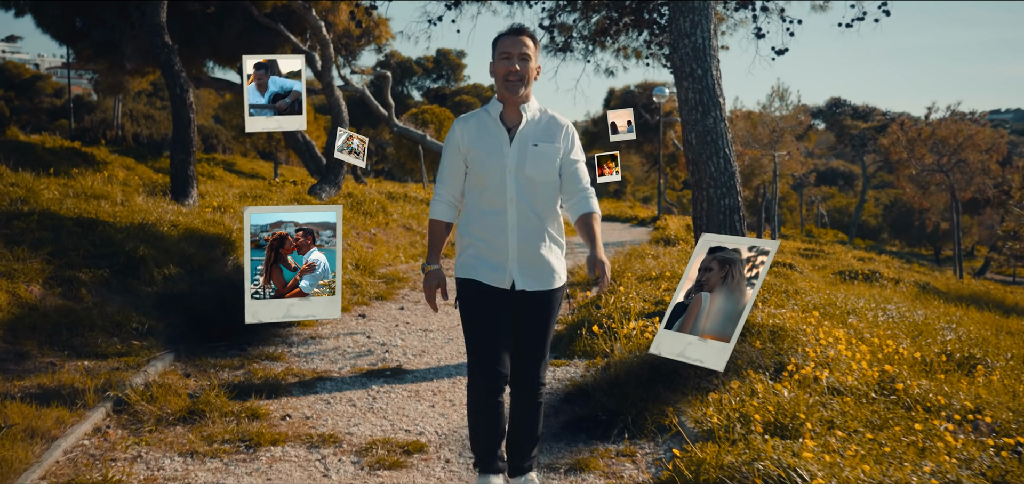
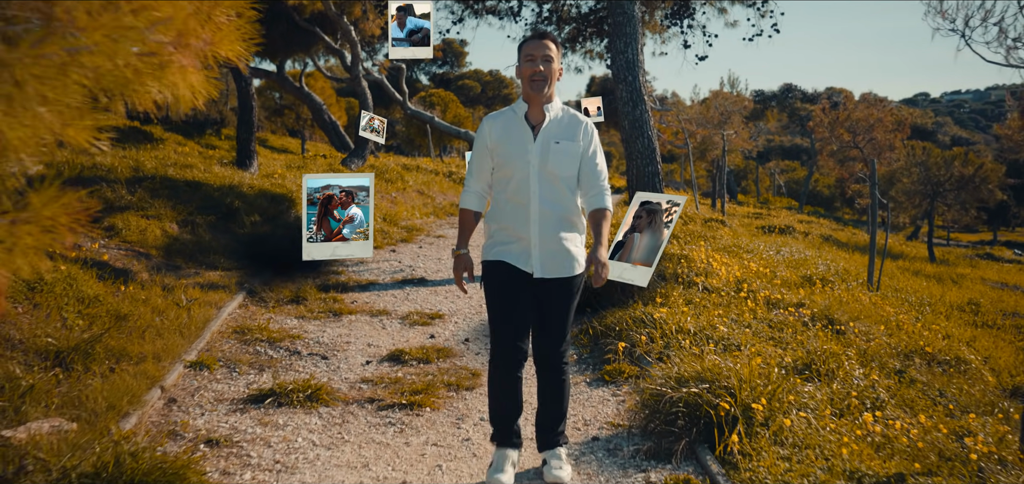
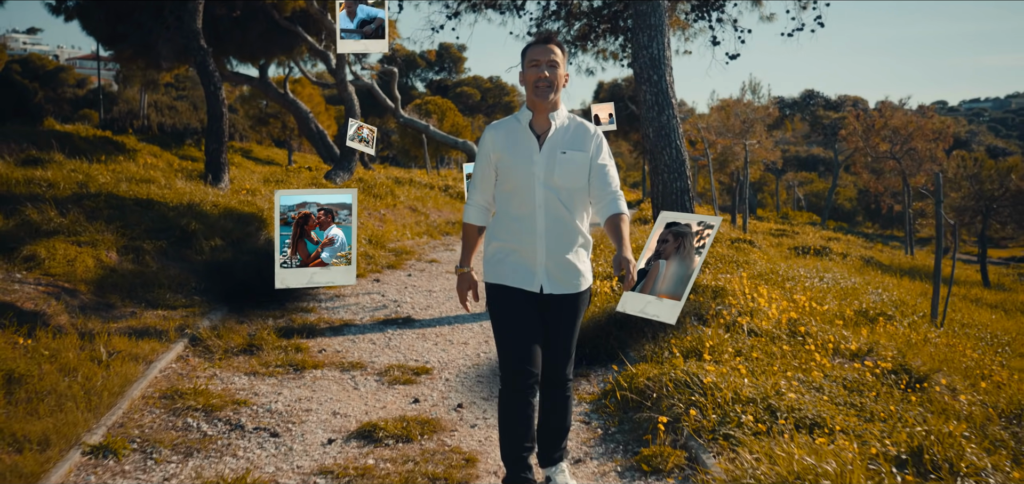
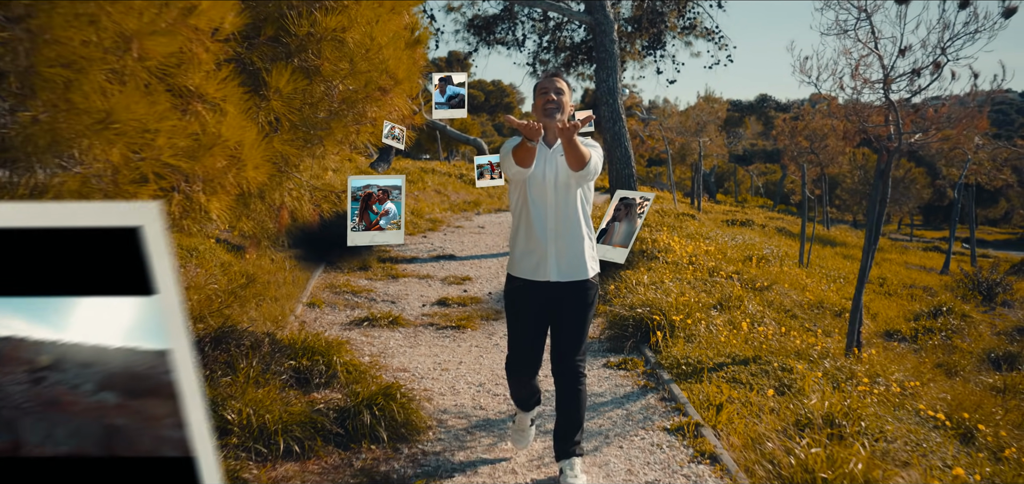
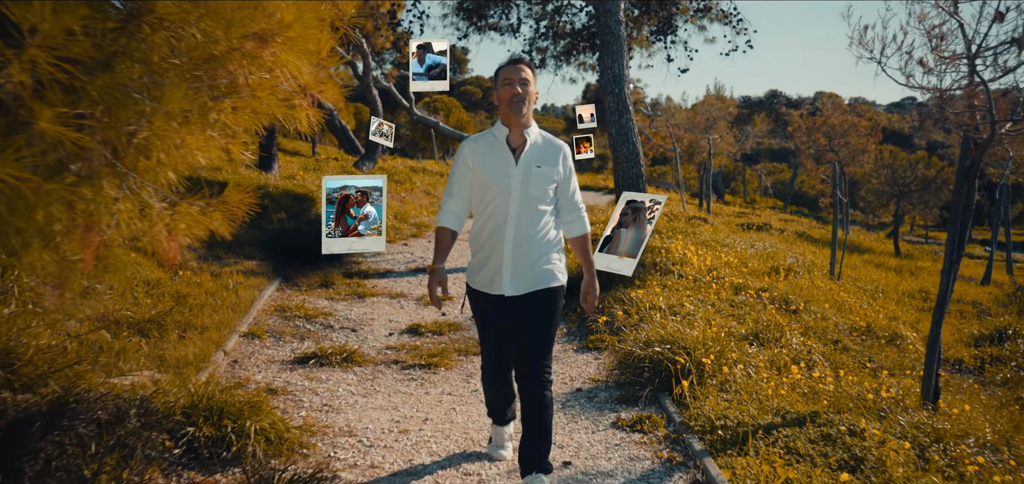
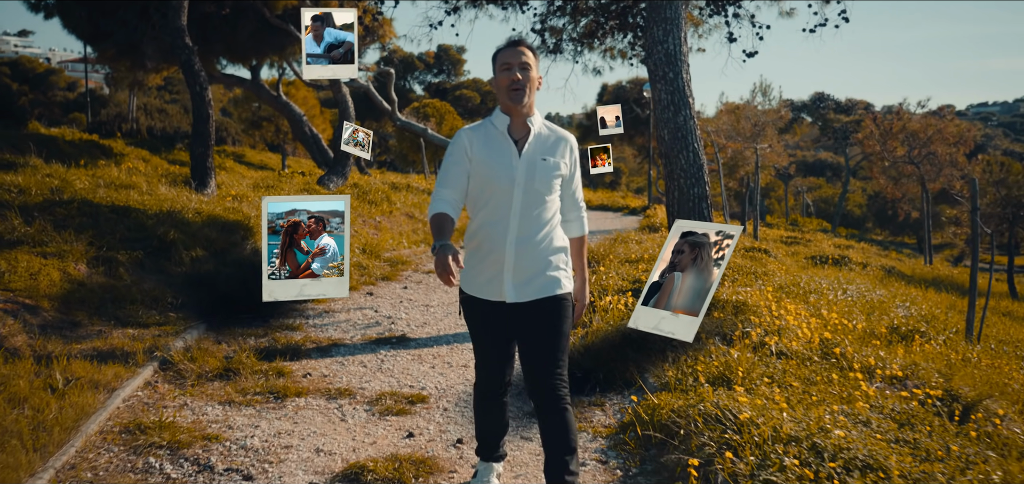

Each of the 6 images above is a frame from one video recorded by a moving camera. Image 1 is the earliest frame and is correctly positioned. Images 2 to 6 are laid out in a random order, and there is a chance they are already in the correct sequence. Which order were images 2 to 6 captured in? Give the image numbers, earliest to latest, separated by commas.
6, 3, 2, 5, 4
